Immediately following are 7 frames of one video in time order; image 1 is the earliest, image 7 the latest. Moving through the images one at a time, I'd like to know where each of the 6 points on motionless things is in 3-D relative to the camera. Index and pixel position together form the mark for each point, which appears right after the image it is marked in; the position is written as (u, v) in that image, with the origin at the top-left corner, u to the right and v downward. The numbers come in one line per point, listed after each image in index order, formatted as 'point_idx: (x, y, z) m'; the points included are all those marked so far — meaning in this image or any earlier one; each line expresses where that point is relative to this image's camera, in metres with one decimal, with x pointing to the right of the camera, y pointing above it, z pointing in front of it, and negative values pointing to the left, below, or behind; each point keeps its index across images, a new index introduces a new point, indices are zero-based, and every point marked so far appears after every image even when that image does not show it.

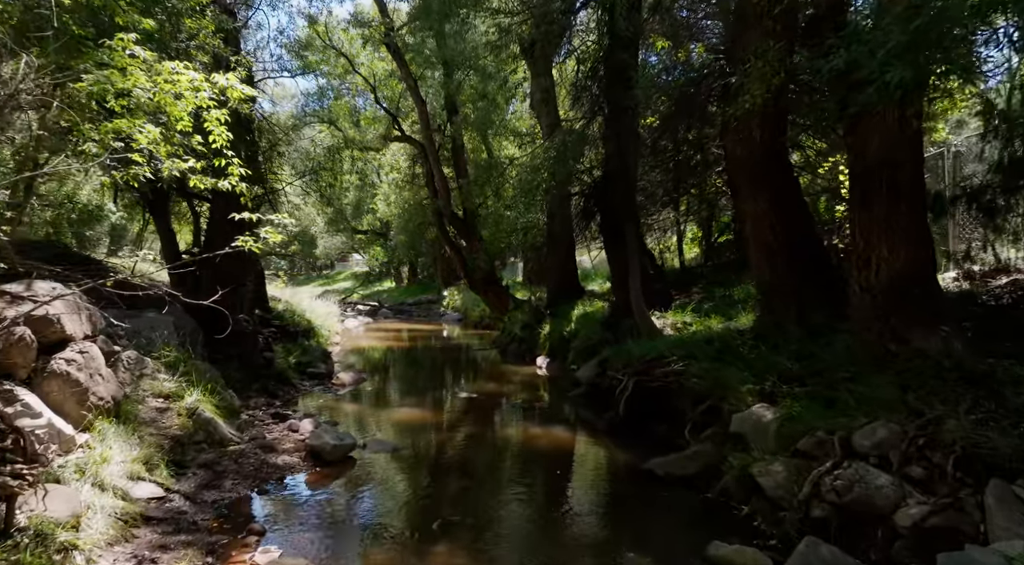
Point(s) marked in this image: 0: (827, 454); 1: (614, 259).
0: (+2.4, -1.3, +5.5) m
1: (+1.9, +0.4, +13.4) m
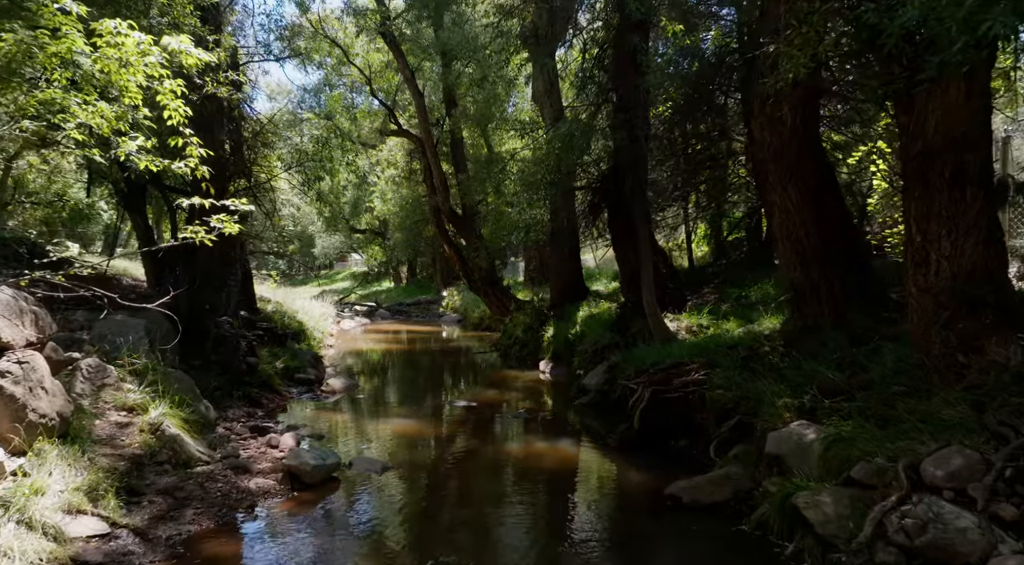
0: (+2.5, -1.3, +4.7) m
1: (+1.9, +0.4, +12.5) m
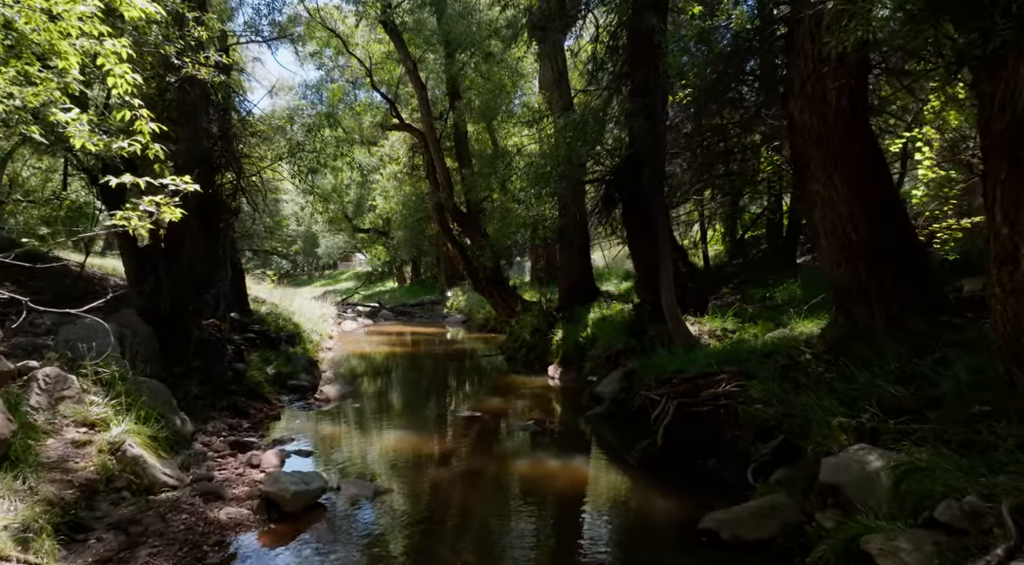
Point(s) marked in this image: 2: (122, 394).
0: (+2.5, -1.3, +3.8) m
1: (+2.0, +0.4, +11.7) m
2: (-3.9, -1.1, +7.1) m
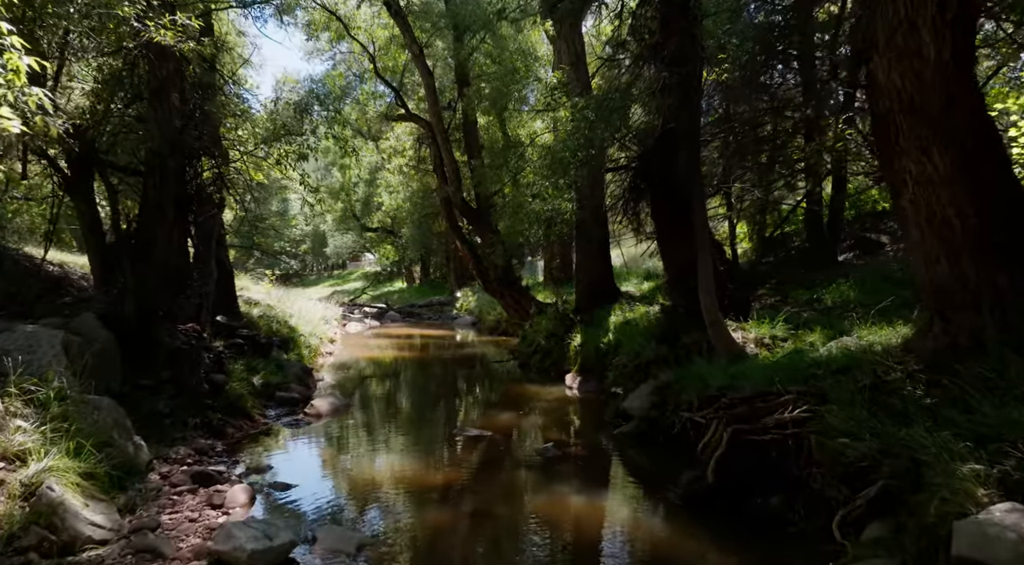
0: (+2.6, -1.3, +2.5) m
1: (+2.2, +0.4, +10.4) m
2: (-3.8, -1.1, +5.9) m
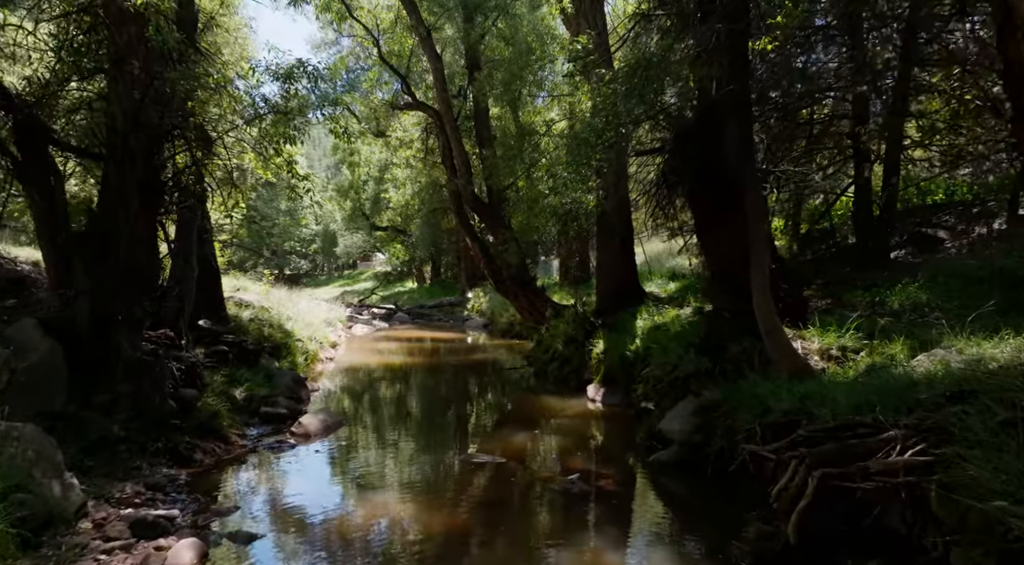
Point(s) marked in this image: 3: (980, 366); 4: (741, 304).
0: (+2.7, -1.3, +1.1) m
1: (+2.5, +0.4, +9.0) m
2: (-3.6, -1.1, +4.6) m
3: (+3.3, -0.6, +5.1) m
4: (+2.8, -0.3, +8.6) m
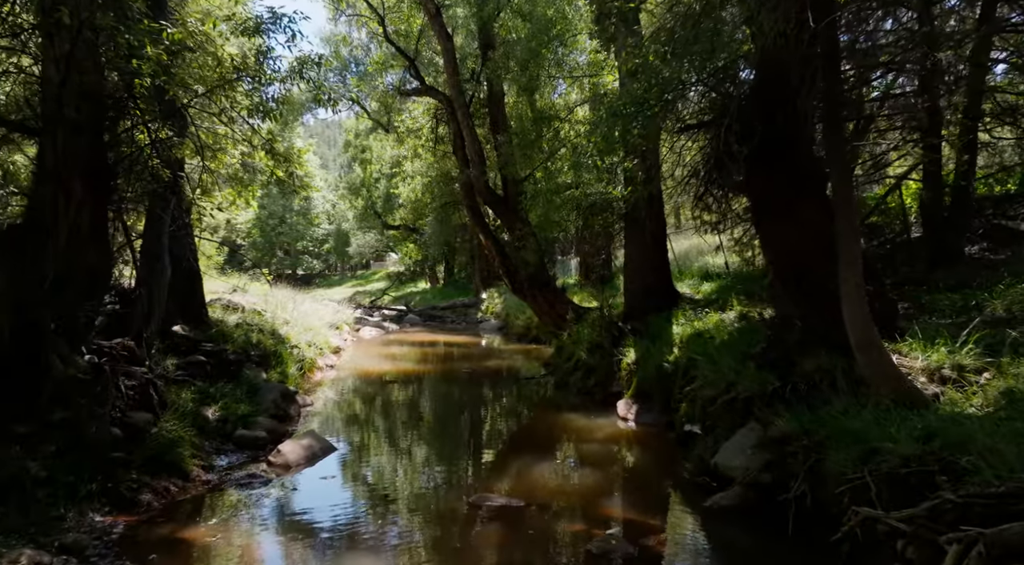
0: (+2.7, -1.3, -0.5) m
1: (+2.7, +0.4, +7.4) m
2: (-3.5, -1.1, +3.2) m
3: (+3.5, -0.6, +3.5) m
4: (+3.0, -0.3, +7.0) m
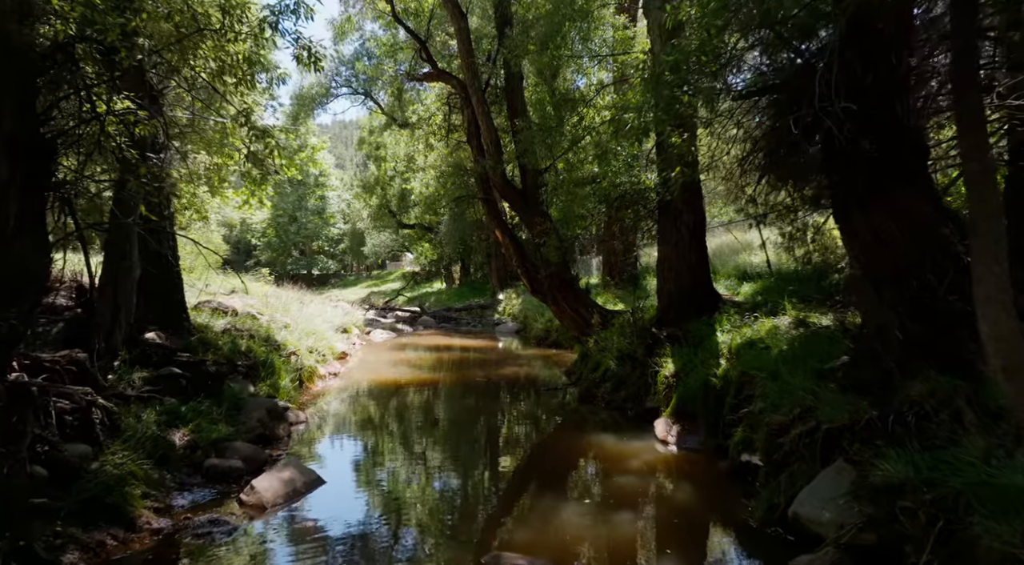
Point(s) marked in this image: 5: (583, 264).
0: (+2.7, -1.3, -1.9) m
1: (+2.9, +0.4, +6.0) m
2: (-3.4, -1.1, +1.9) m
3: (+3.6, -0.6, +2.1) m
4: (+3.2, -0.3, +5.6) m
5: (+1.9, +0.5, +19.4) m
